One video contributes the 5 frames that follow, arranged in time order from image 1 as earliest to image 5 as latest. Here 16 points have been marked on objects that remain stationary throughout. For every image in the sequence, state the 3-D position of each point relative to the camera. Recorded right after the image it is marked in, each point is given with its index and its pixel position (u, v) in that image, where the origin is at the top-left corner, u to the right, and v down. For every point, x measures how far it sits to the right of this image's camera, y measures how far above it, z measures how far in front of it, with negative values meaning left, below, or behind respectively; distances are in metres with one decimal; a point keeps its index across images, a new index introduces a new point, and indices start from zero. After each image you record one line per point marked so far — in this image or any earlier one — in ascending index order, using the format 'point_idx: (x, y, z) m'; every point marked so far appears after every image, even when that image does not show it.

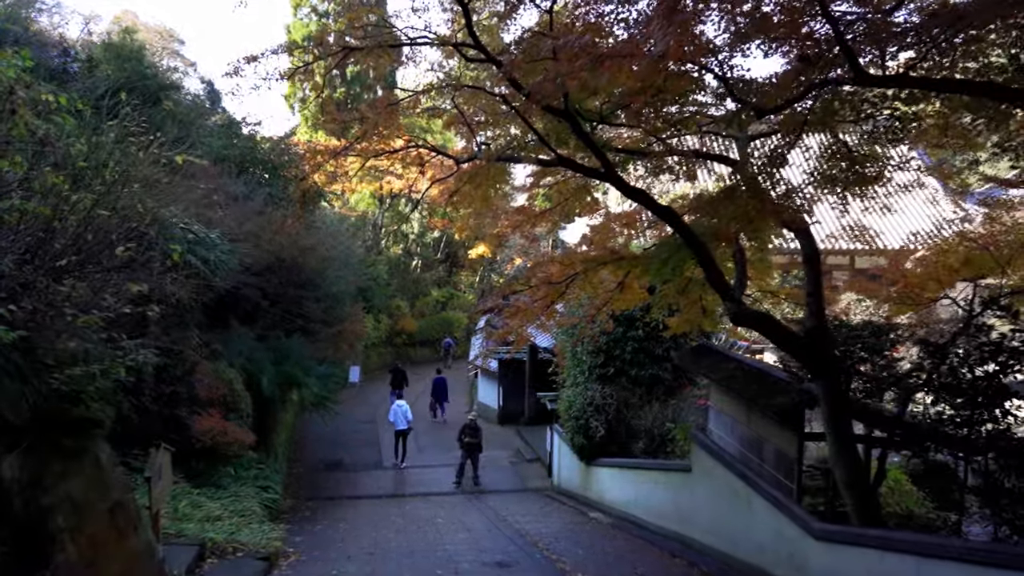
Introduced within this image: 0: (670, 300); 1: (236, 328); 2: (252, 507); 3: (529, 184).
0: (+1.8, -0.1, +9.3) m
1: (-4.5, -0.7, +13.5) m
2: (-3.2, -2.7, +10.2) m
3: (+0.2, +1.1, +8.9) m
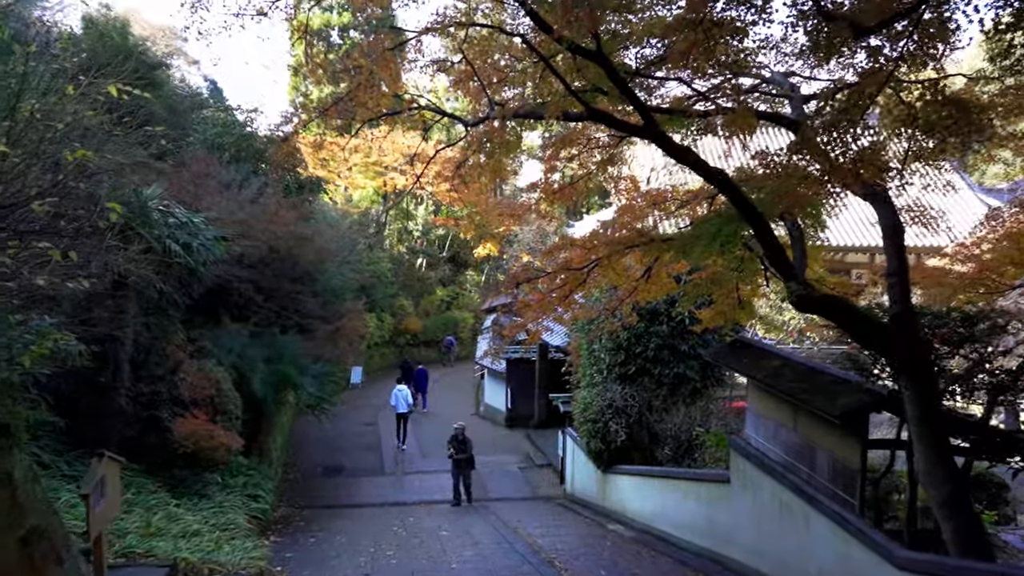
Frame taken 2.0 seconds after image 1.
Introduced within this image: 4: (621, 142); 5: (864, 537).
0: (+1.9, 0.0, +8.4) m
1: (-4.3, -0.6, +12.5) m
2: (-3.1, -2.6, +9.2) m
3: (+0.3, +1.3, +7.9) m
4: (+1.1, +1.4, +7.8) m
5: (+2.3, -1.6, +5.3) m
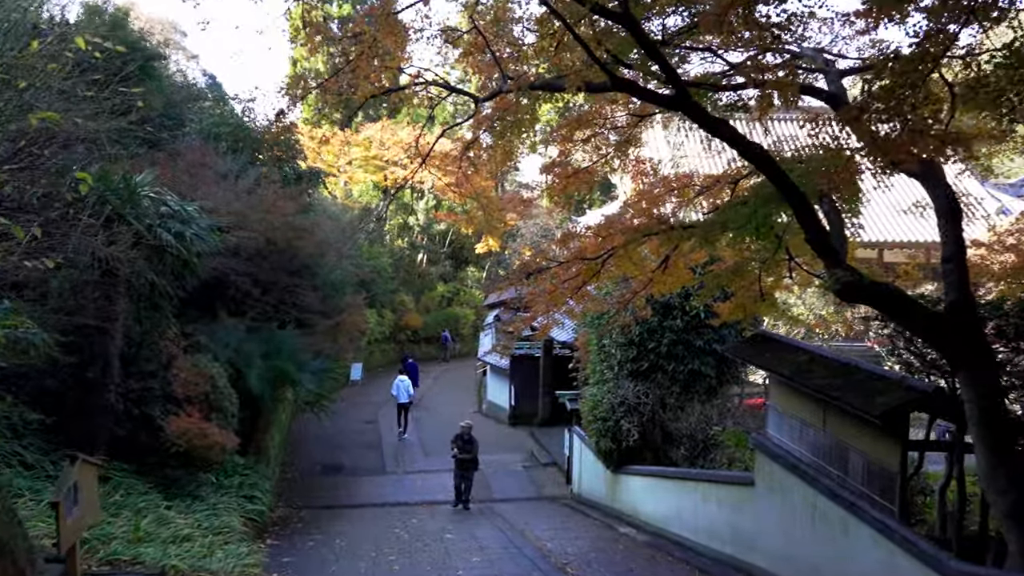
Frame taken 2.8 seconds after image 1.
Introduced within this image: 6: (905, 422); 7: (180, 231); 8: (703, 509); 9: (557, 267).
0: (+2.0, +0.1, +7.9) m
1: (-4.3, -0.5, +12.1) m
2: (-3.0, -2.5, +8.8) m
3: (+0.4, +1.4, +7.5) m
4: (+1.2, +1.5, +7.3) m
5: (+2.4, -1.6, +4.9) m
6: (+2.7, -0.9, +5.6) m
7: (-3.7, +0.6, +9.2) m
8: (+2.0, -2.3, +8.4) m
9: (+0.4, +0.2, +7.9) m
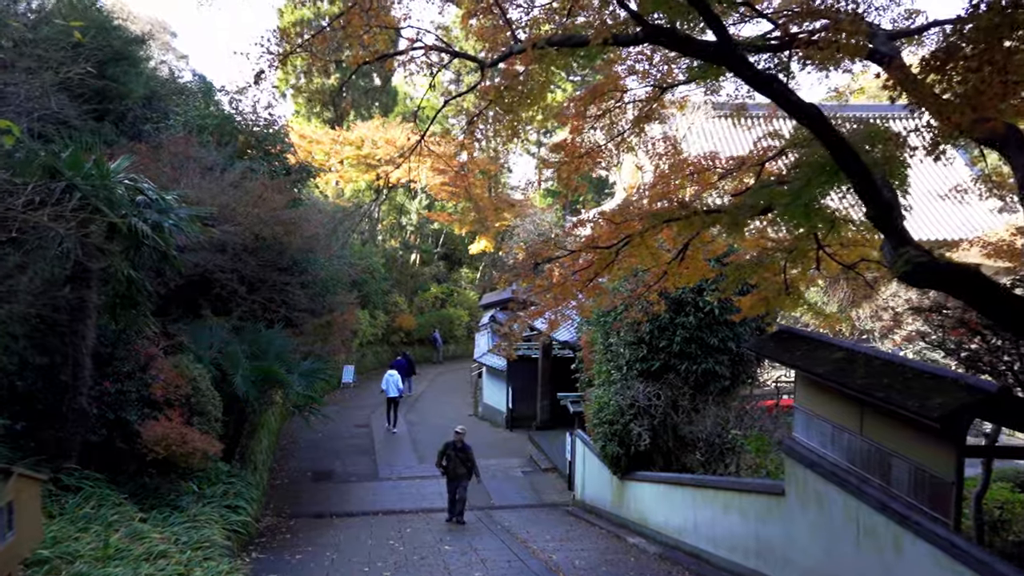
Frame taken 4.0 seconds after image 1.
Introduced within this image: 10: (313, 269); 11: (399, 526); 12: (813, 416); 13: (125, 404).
0: (+2.1, +0.1, +7.3) m
1: (-4.2, -0.4, +11.4) m
2: (-3.0, -2.5, +8.1) m
3: (+0.5, +1.4, +6.8) m
4: (+1.2, +1.6, +6.7) m
5: (+2.5, -1.5, +4.3) m
6: (+2.8, -0.8, +5.0) m
7: (-3.7, +0.7, +8.5) m
8: (+2.0, -2.2, +7.8) m
9: (+0.5, +0.3, +7.3) m
10: (-3.3, +0.3, +13.5) m
11: (-1.6, -3.3, +11.4) m
12: (+2.5, -1.1, +6.9) m
13: (-4.3, -1.3, +9.0) m
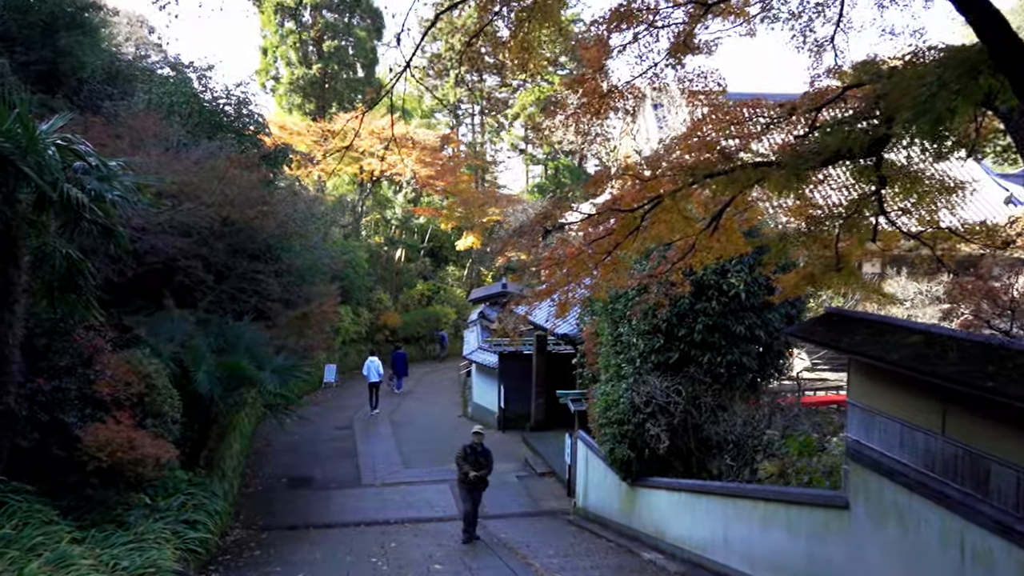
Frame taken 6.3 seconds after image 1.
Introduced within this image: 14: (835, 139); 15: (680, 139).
0: (+2.1, +0.3, +6.2) m
1: (-4.3, -0.3, +10.2) m
2: (-2.9, -2.3, +6.9) m
3: (+0.5, +1.6, +5.7) m
4: (+1.2, +1.8, +5.6) m
5: (+2.6, -1.3, +3.2) m
6: (+2.8, -0.6, +3.8) m
7: (-3.7, +0.9, +7.3) m
8: (+2.0, -2.0, +6.7) m
9: (+0.5, +0.5, +6.1) m
10: (-3.4, +0.5, +12.3) m
11: (-1.6, -3.1, +10.2) m
12: (+2.6, -0.9, +5.7) m
13: (-4.3, -1.1, +7.7) m
14: (+1.7, +0.8, +4.5) m
15: (+1.2, +1.1, +5.8) m
